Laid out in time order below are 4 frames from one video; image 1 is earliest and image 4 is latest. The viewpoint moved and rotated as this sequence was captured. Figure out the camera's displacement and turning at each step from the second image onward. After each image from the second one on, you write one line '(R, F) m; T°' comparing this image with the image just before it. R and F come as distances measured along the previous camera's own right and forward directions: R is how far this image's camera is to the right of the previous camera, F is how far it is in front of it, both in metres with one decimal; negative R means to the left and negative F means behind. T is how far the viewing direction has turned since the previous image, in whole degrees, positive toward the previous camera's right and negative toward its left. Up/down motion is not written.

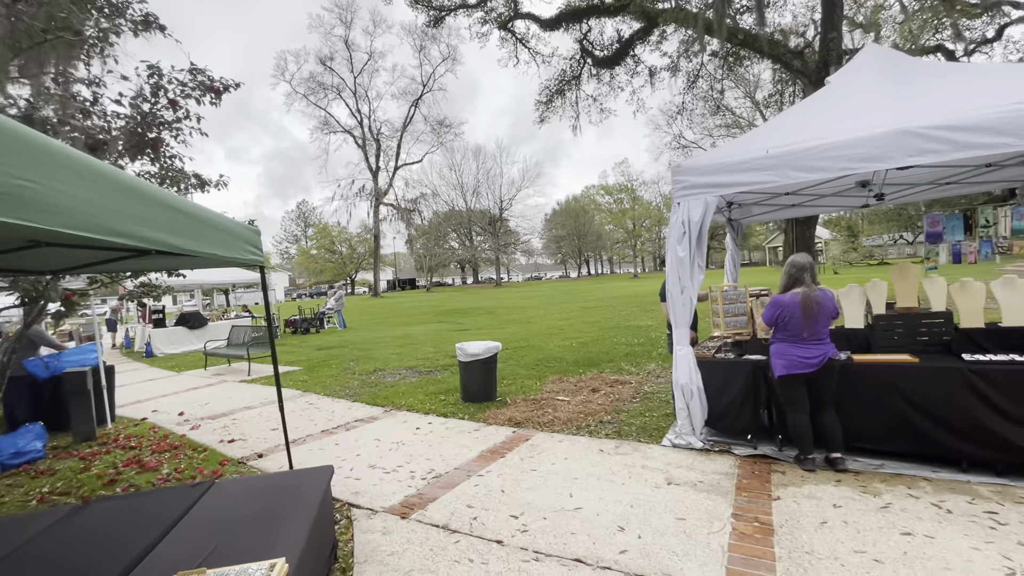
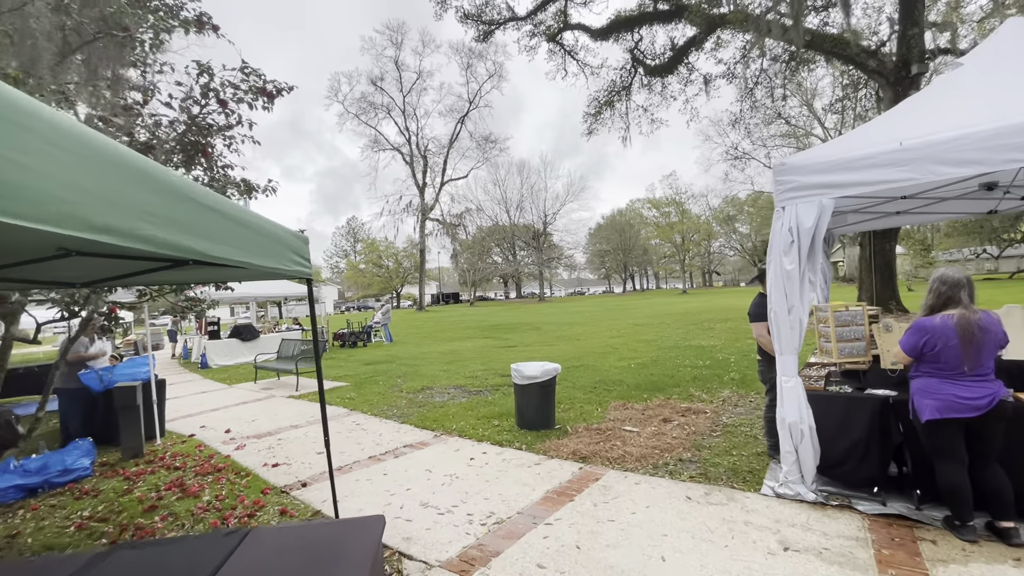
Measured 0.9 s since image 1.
(-0.2, +0.5) m; -5°
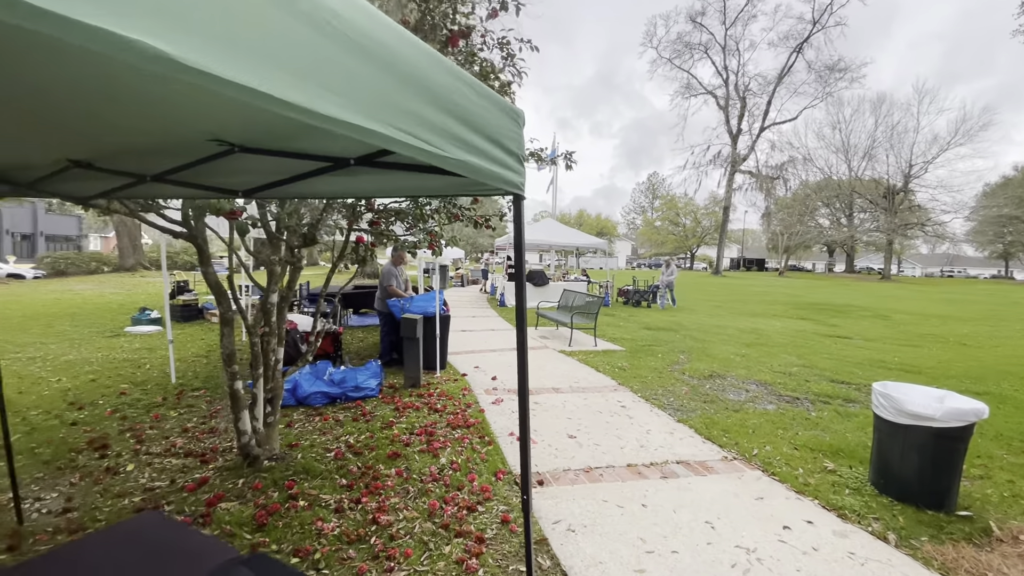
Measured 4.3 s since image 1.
(-0.4, +1.5) m; -34°
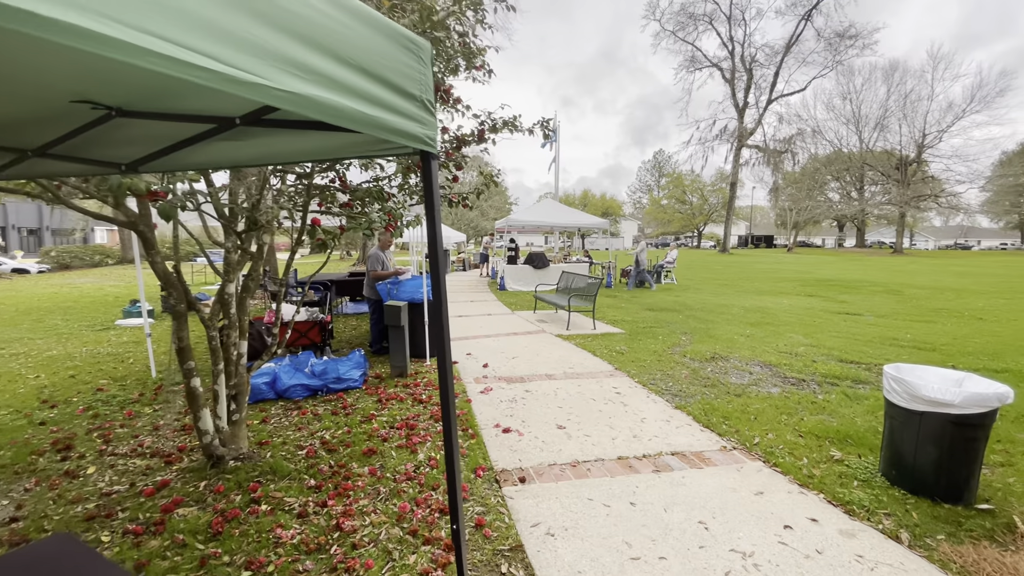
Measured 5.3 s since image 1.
(+0.2, +0.3) m; -1°
